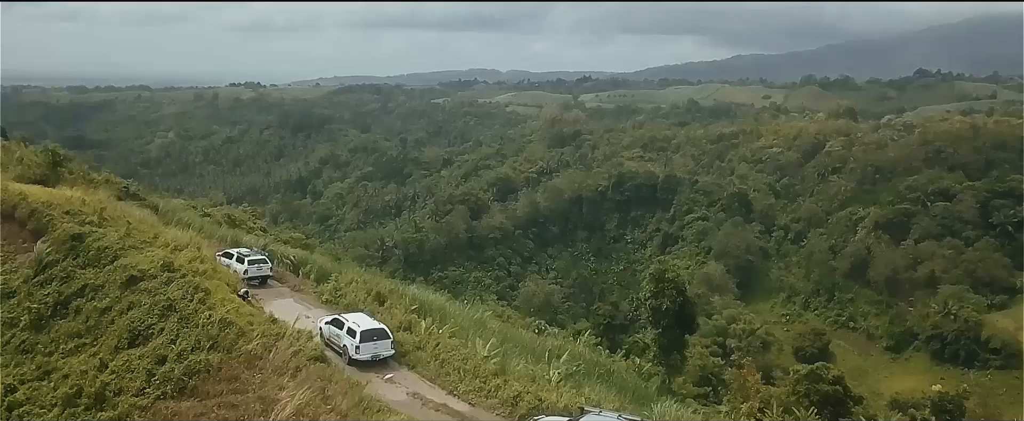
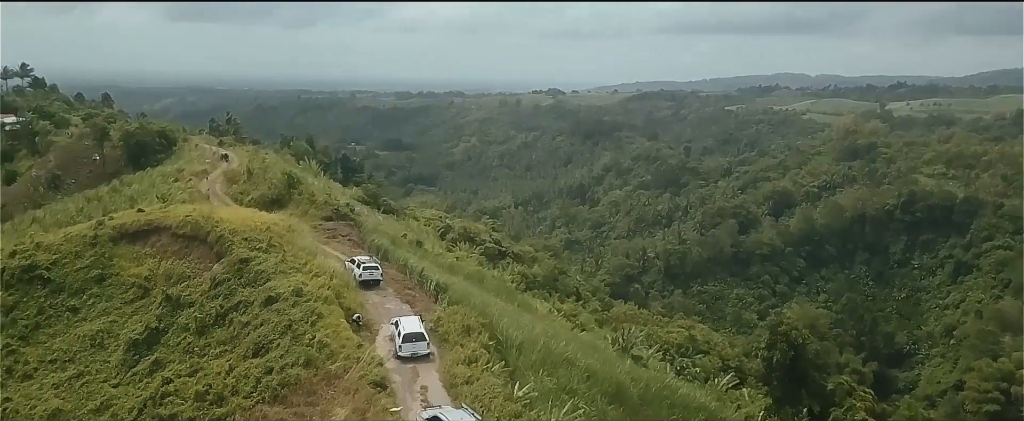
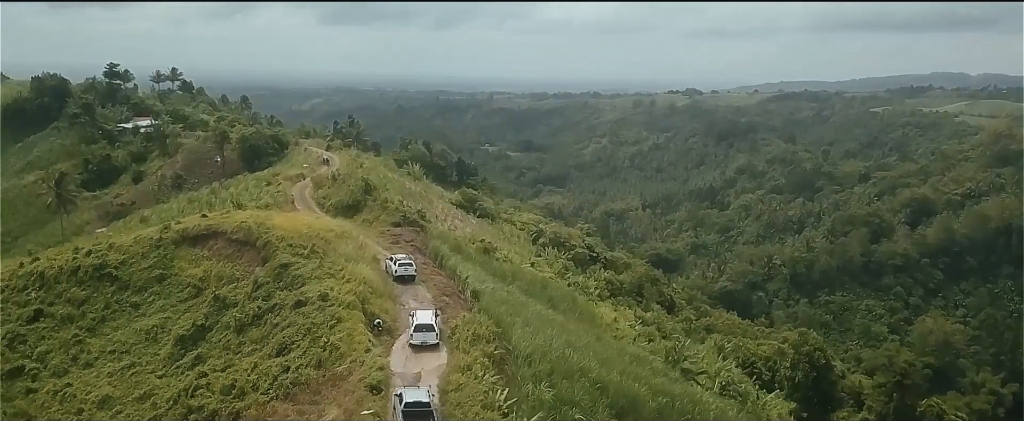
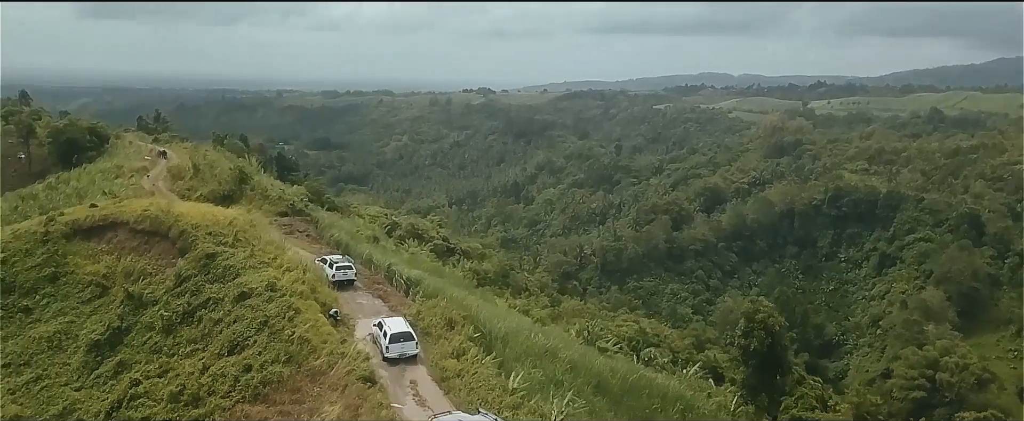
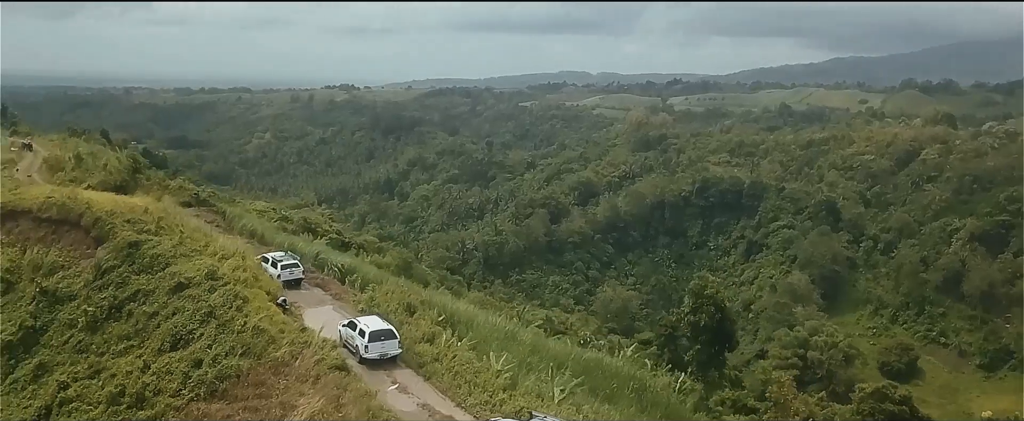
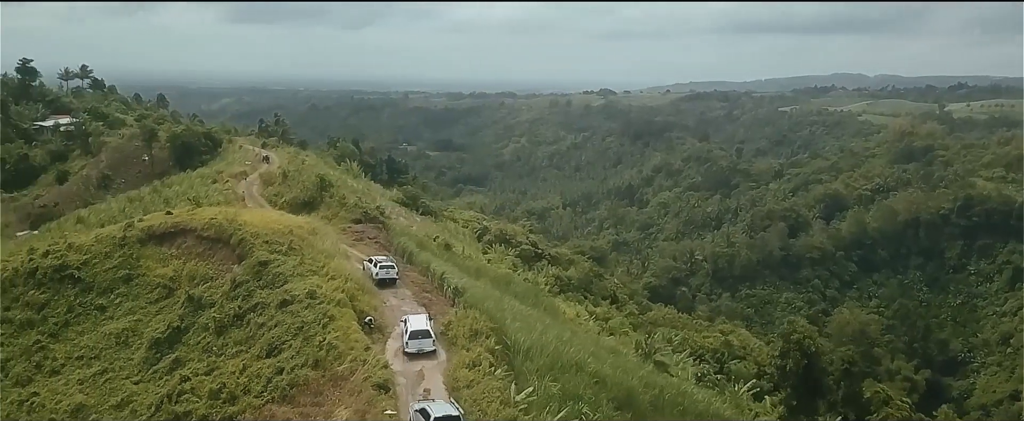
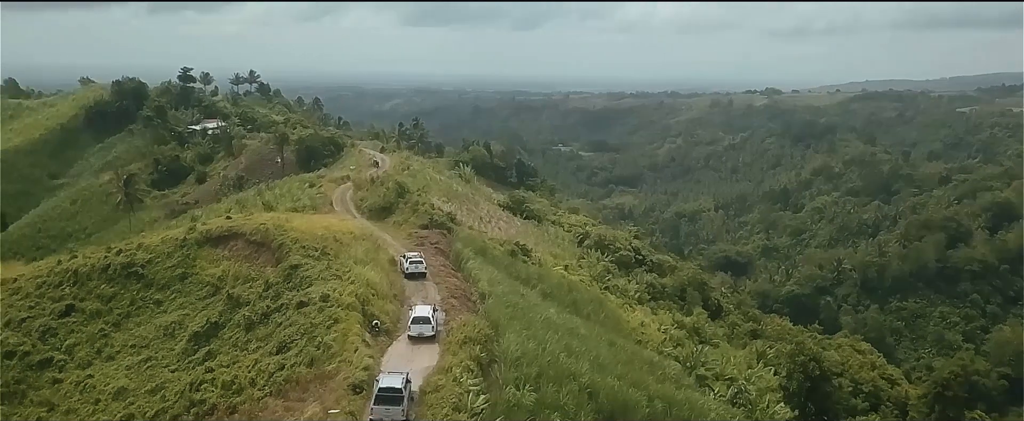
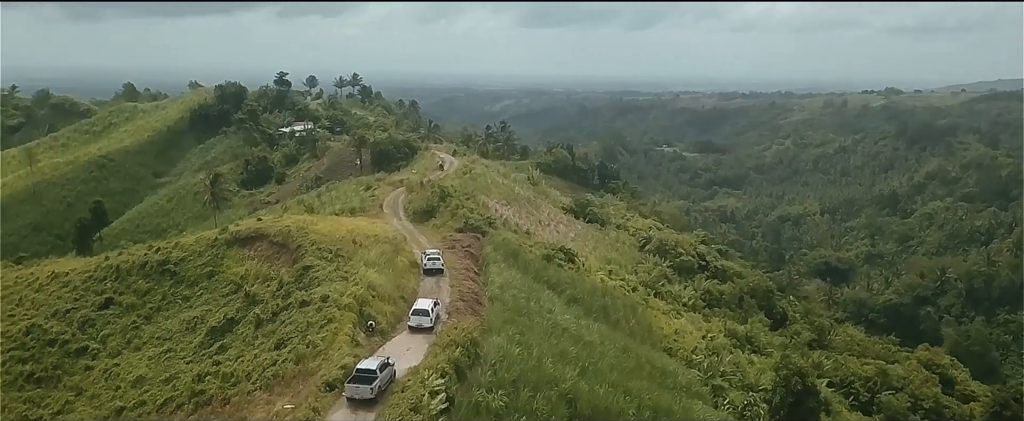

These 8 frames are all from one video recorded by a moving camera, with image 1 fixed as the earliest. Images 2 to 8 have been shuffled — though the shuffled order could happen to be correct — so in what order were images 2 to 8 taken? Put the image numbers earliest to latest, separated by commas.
5, 4, 2, 6, 3, 7, 8
